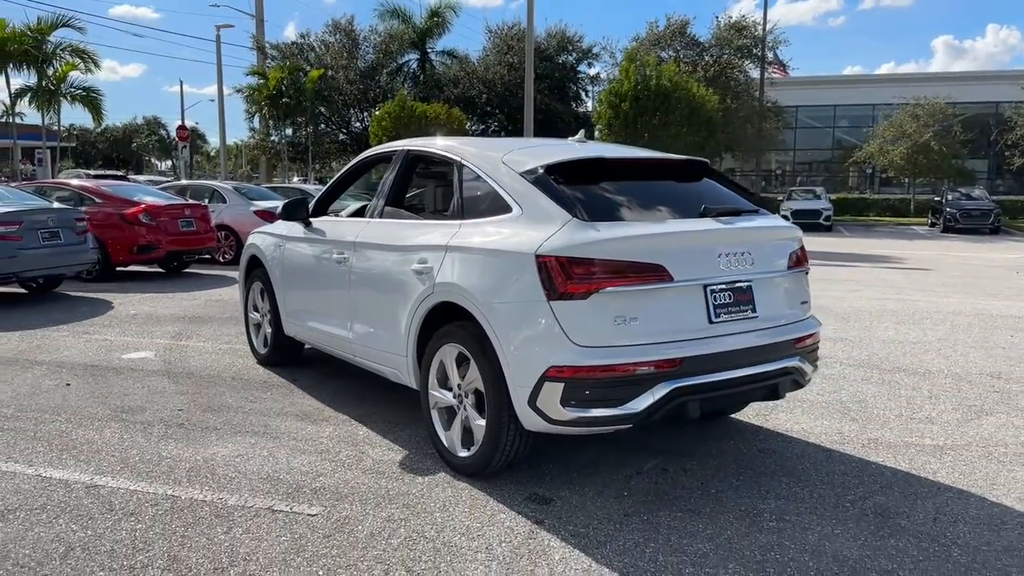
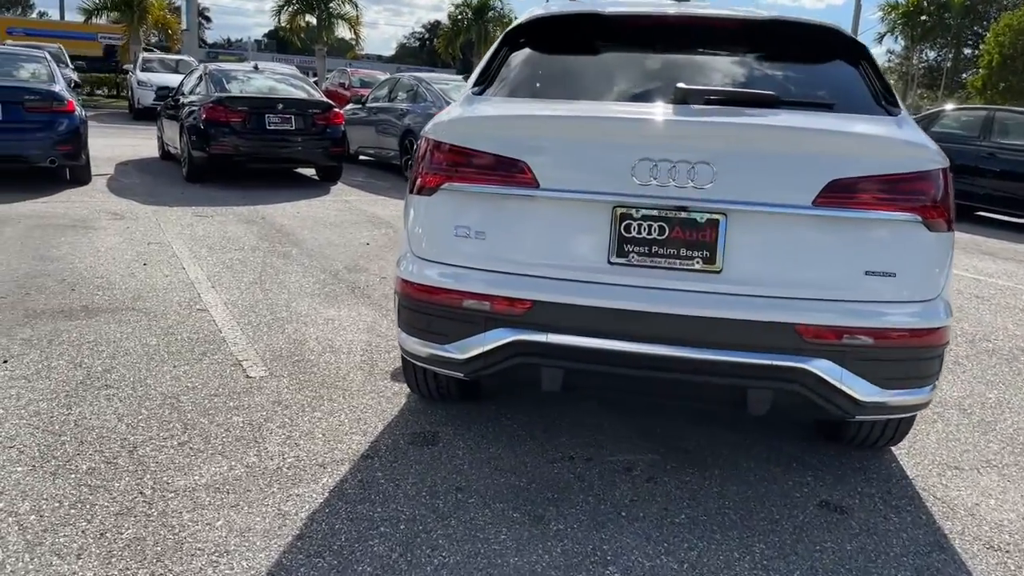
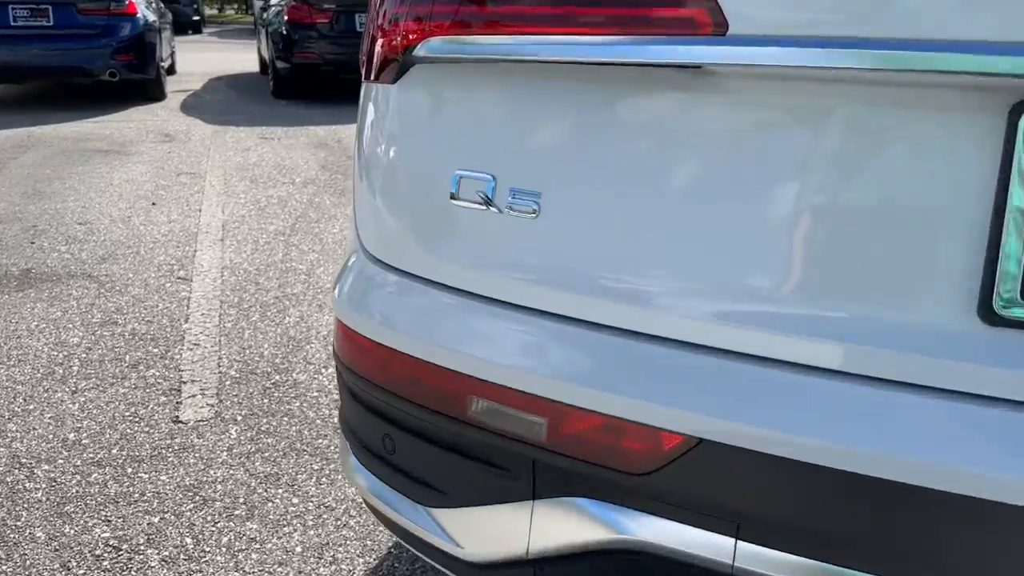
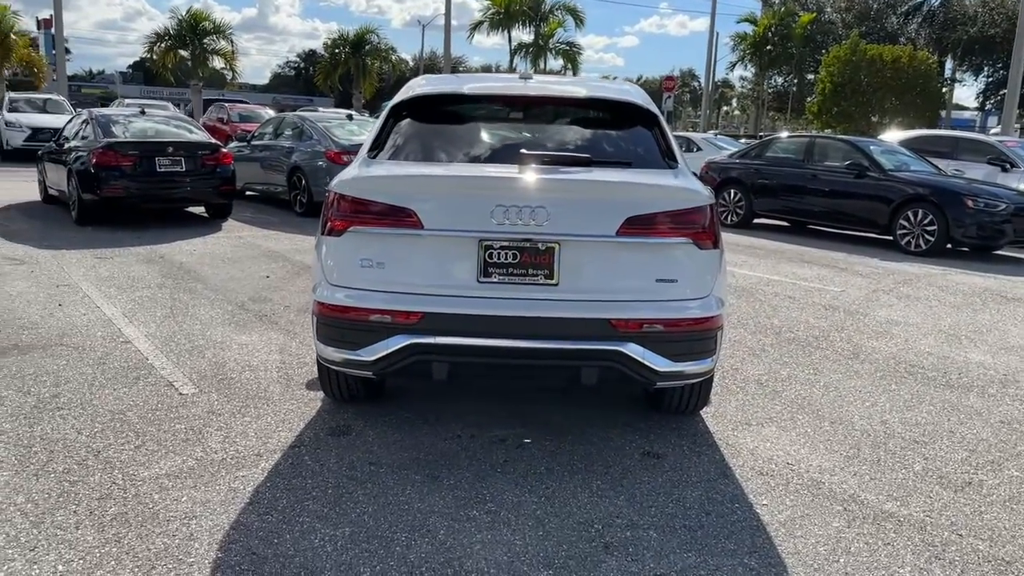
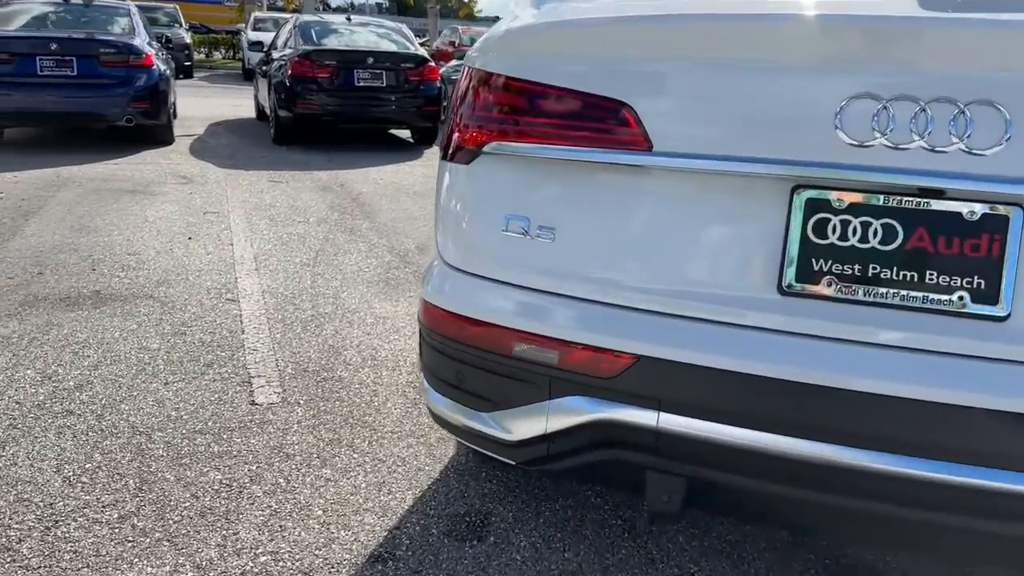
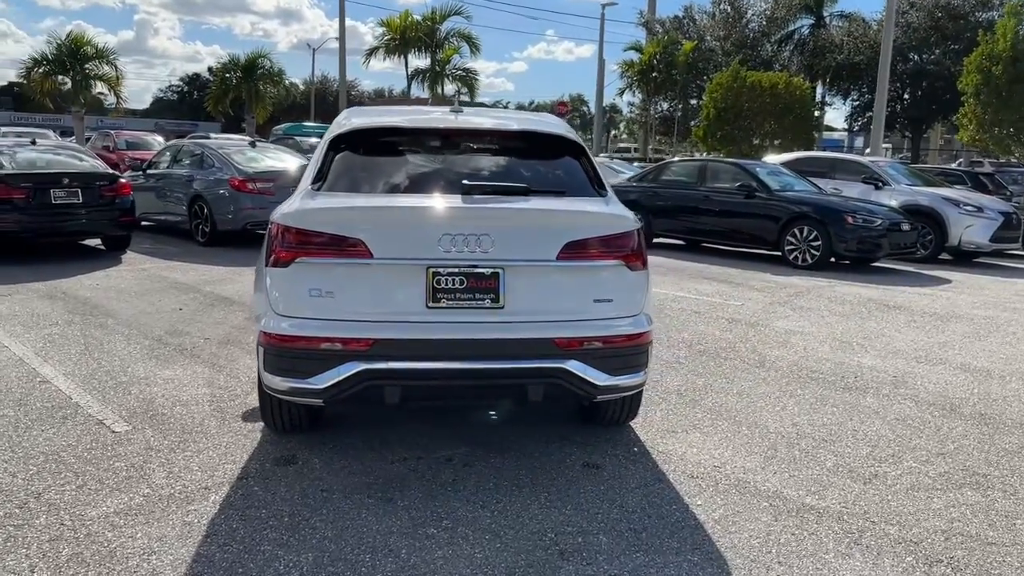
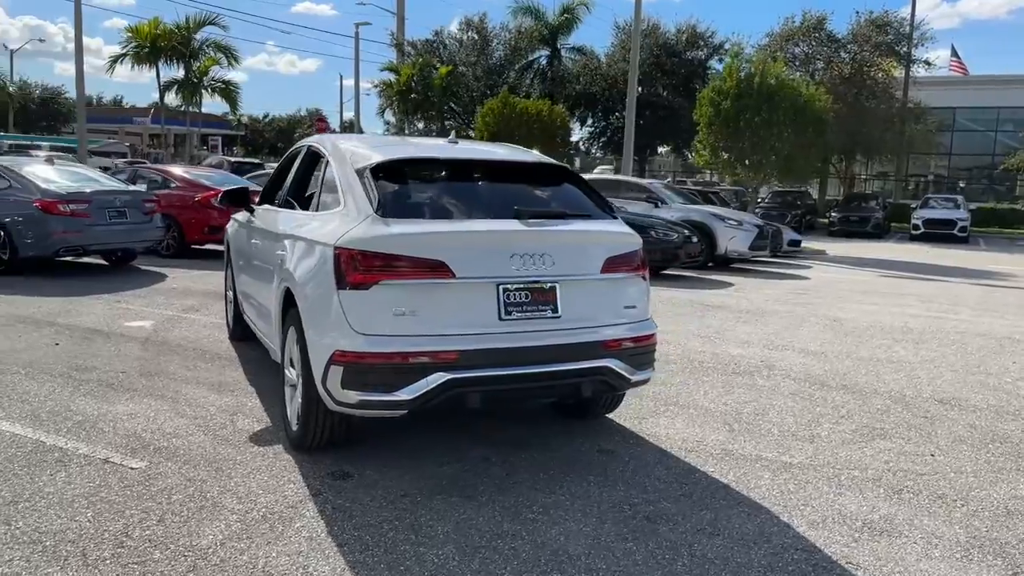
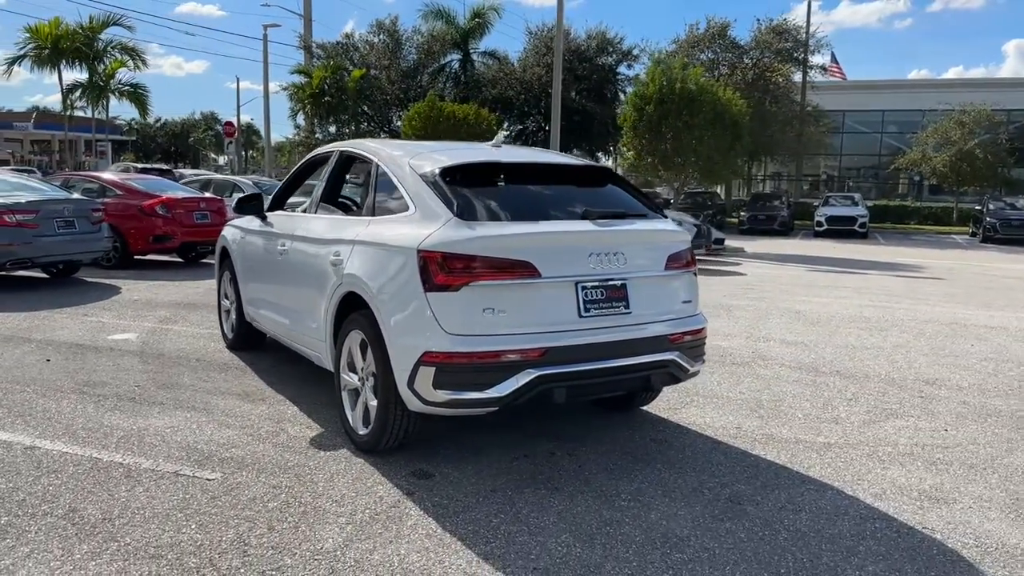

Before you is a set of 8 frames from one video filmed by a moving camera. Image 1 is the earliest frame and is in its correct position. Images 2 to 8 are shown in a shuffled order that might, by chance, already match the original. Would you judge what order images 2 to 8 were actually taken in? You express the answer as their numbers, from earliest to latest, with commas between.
8, 7, 6, 4, 2, 5, 3
